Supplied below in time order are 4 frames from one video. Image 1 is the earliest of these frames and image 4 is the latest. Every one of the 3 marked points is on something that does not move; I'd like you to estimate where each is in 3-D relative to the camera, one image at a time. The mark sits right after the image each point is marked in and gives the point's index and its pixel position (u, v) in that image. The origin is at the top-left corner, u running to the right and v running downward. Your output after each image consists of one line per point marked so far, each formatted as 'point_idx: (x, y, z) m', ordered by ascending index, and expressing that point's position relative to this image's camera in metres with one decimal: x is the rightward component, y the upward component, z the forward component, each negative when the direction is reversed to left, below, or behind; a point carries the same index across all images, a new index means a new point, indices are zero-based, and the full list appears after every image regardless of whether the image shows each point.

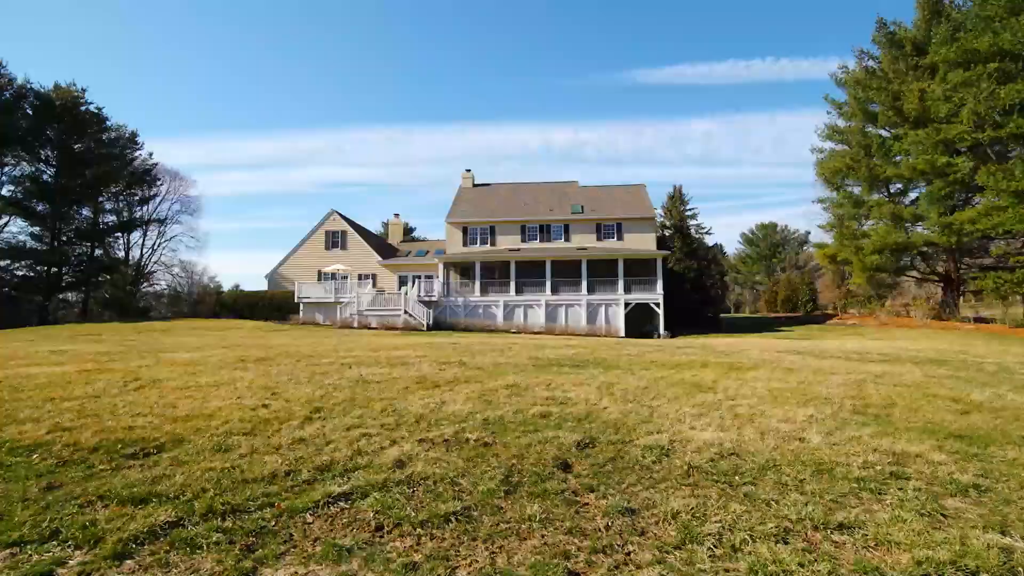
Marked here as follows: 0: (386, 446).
0: (-1.1, -1.4, +4.2) m
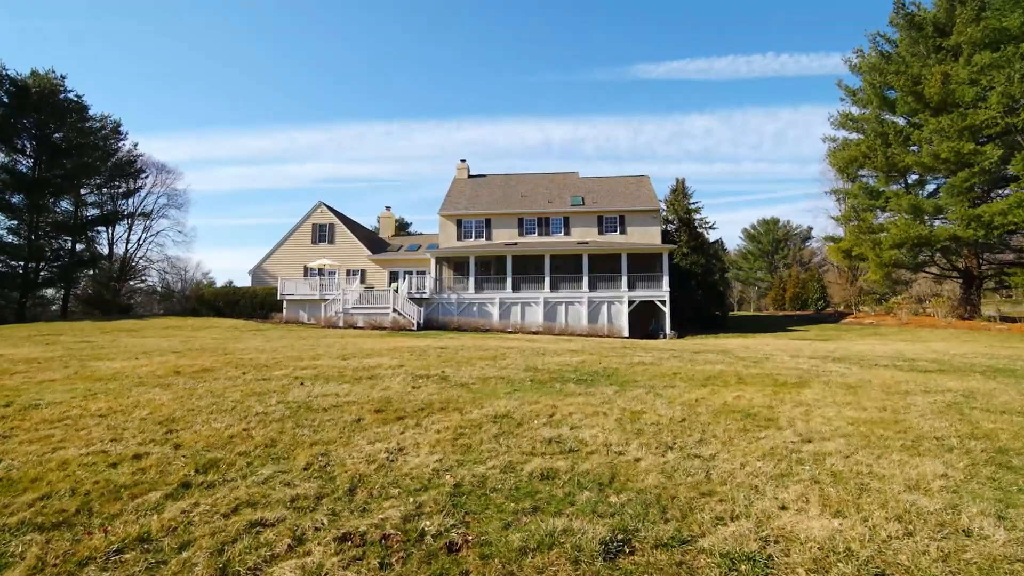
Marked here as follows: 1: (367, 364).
0: (-1.2, -1.4, +2.5) m
1: (-2.7, -1.4, +9.1) m
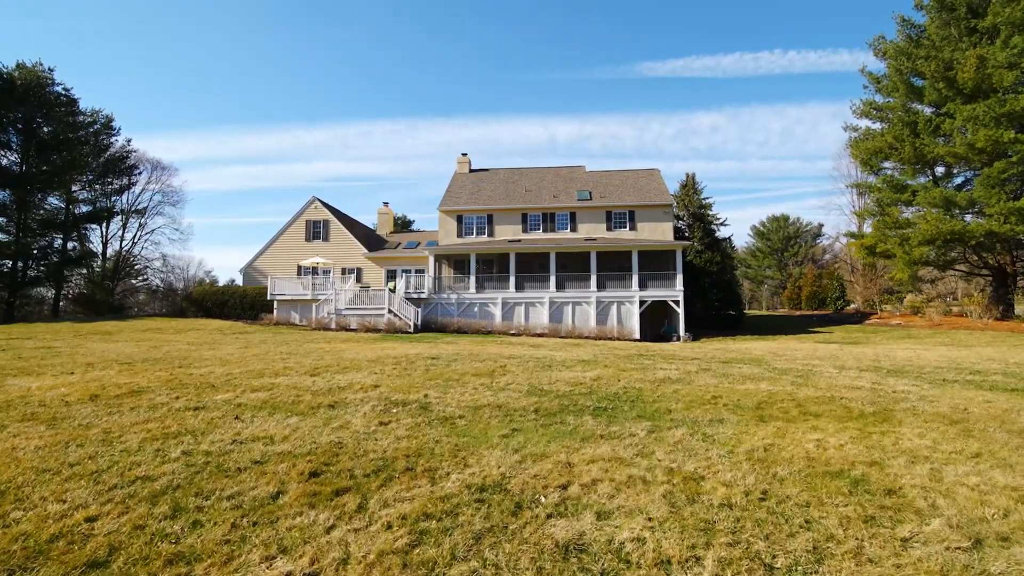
0: (-1.3, -1.4, +0.9) m
1: (-2.7, -1.5, +7.4) m
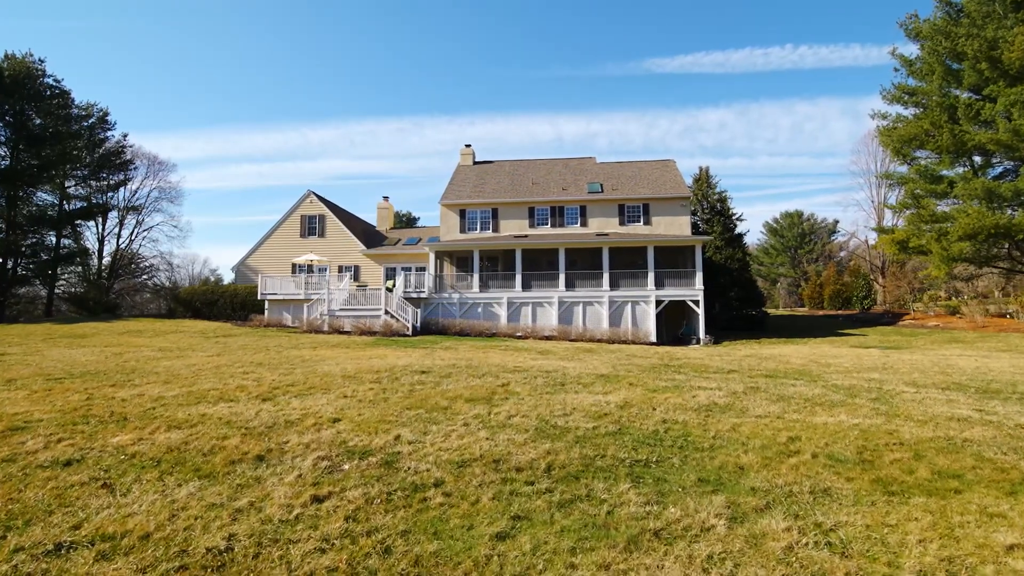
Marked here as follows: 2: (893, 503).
0: (-1.3, -1.5, -0.9) m
1: (-2.7, -1.5, +5.7) m
2: (+2.7, -1.5, +3.4) m
